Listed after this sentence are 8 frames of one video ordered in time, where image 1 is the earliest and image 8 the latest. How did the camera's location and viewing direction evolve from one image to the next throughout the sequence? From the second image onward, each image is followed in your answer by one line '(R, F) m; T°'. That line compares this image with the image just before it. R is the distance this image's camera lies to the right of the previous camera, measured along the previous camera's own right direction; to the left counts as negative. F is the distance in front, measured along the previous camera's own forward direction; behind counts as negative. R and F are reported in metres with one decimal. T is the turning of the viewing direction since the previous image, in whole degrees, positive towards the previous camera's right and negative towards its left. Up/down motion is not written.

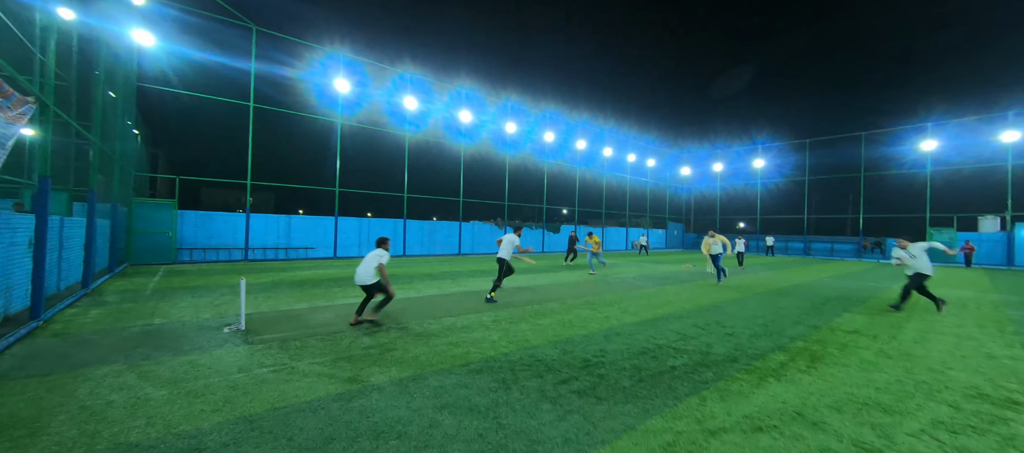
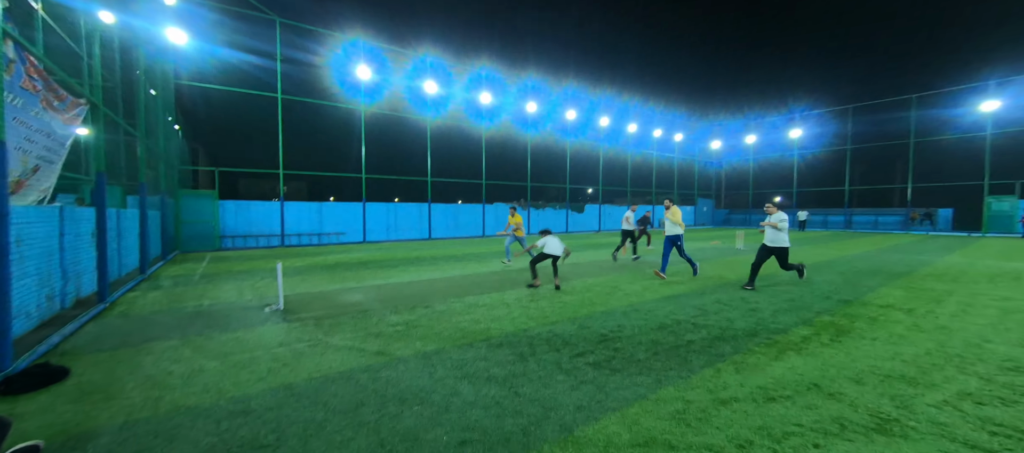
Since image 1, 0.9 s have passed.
(+0.1, -0.1) m; -4°
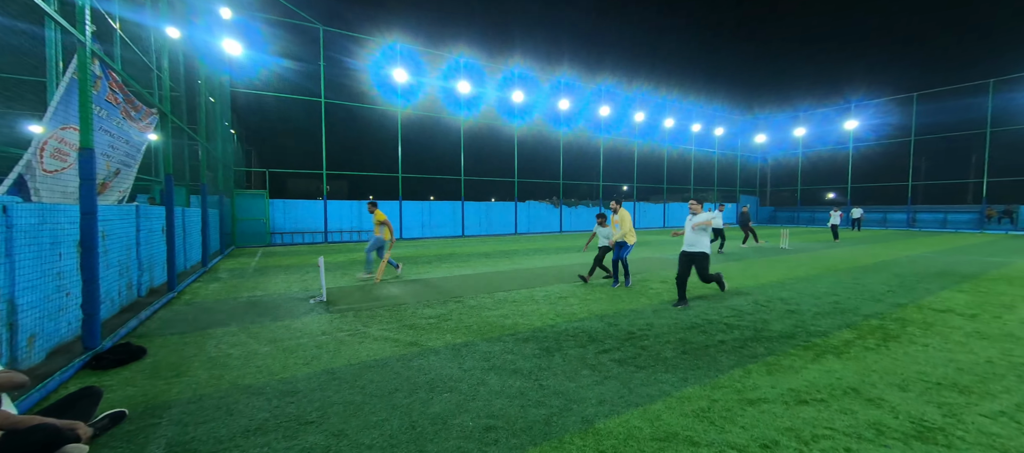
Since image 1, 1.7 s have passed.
(+0.1, -0.1) m; -5°
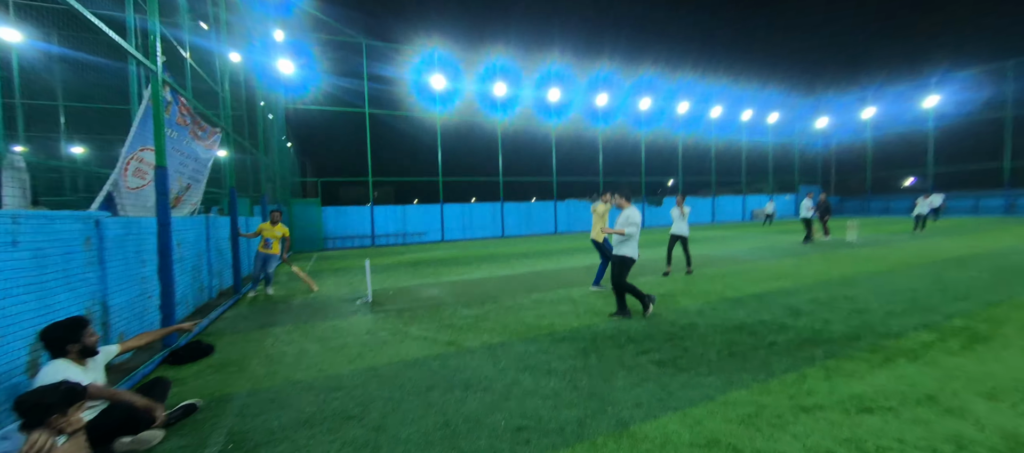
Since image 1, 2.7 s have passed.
(+0.1, 0.0) m; -6°
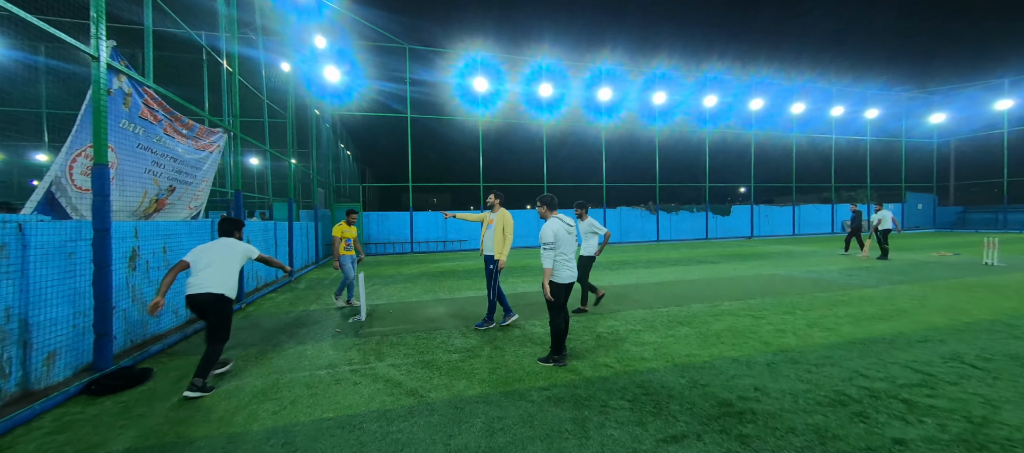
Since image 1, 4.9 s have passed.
(+0.6, +1.1) m; -9°
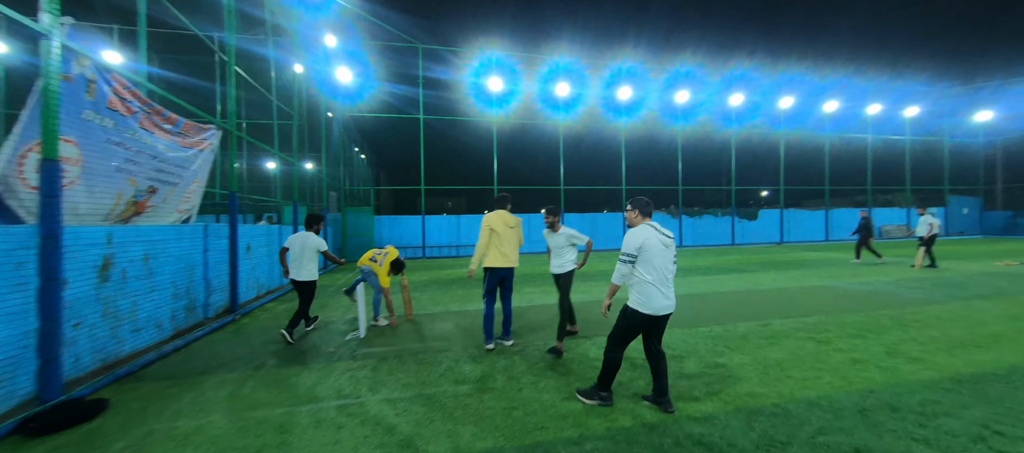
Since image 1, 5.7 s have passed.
(0.0, +0.6) m; -2°
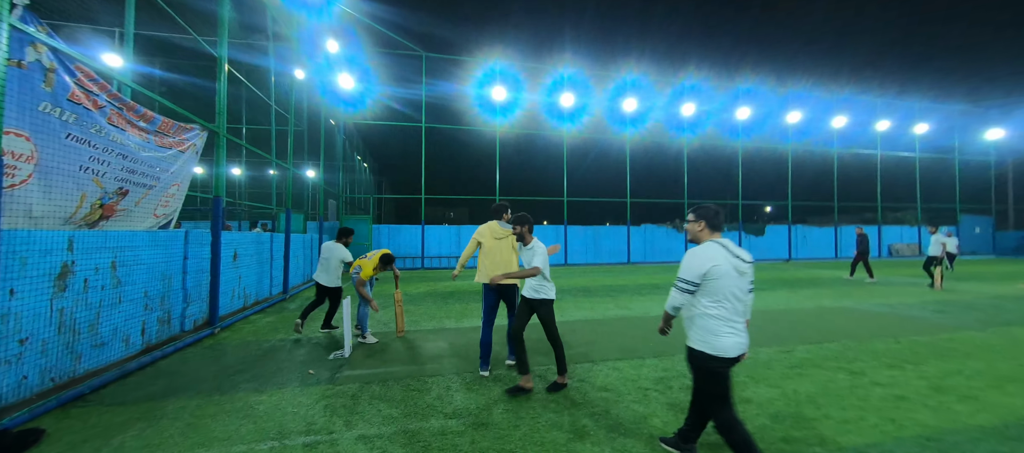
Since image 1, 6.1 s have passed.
(0.0, +0.4) m; 0°
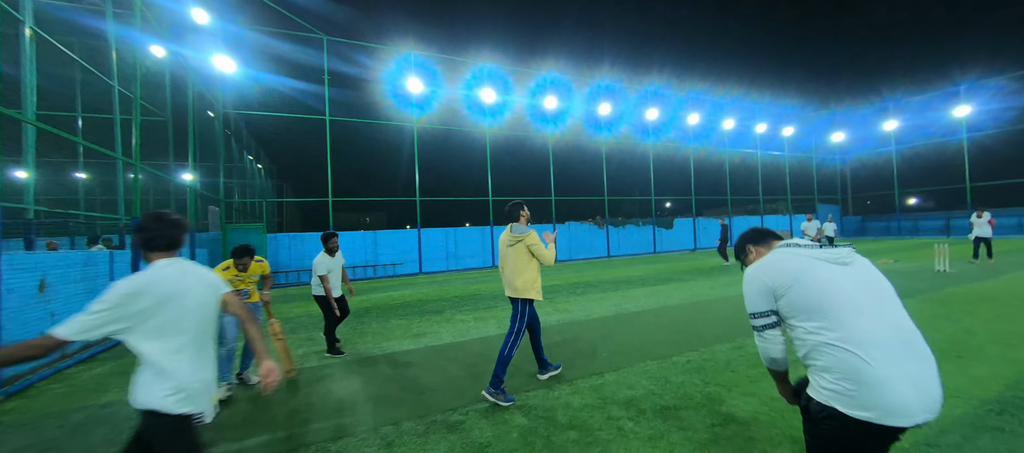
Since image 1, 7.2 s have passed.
(0.0, +0.8) m; +12°
